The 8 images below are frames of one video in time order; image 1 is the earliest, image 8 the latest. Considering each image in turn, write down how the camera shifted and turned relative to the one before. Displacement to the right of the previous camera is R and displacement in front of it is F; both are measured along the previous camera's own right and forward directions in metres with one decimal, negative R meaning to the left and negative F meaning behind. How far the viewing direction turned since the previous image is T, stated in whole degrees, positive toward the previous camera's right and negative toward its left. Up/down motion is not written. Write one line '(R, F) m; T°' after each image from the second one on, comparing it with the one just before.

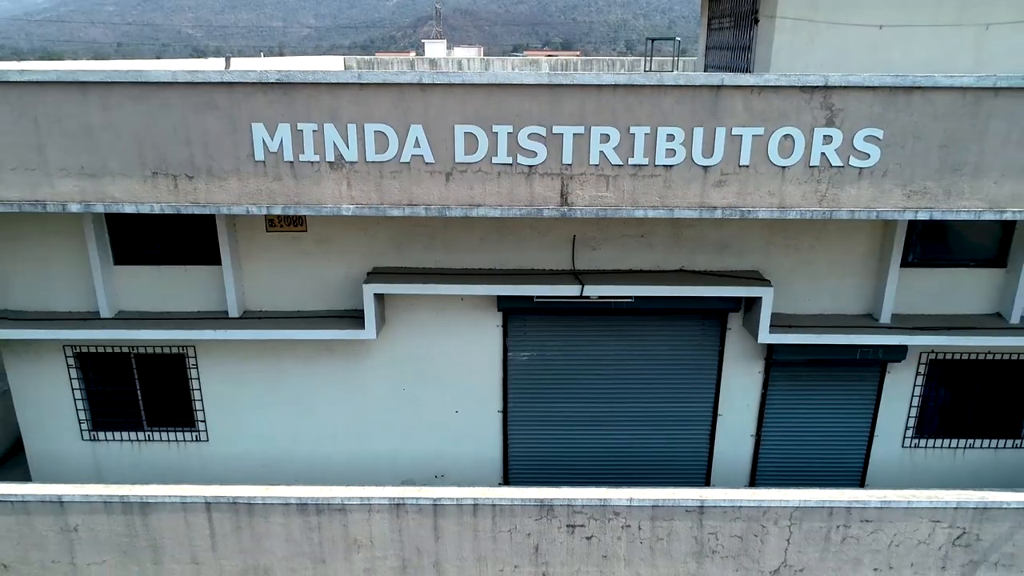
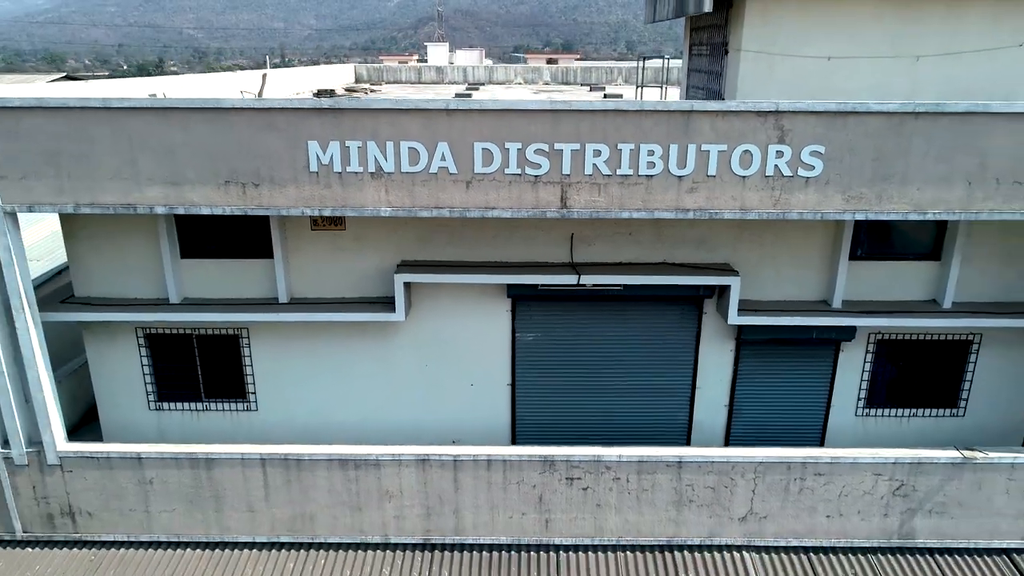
(-0.1, -1.1) m; 0°
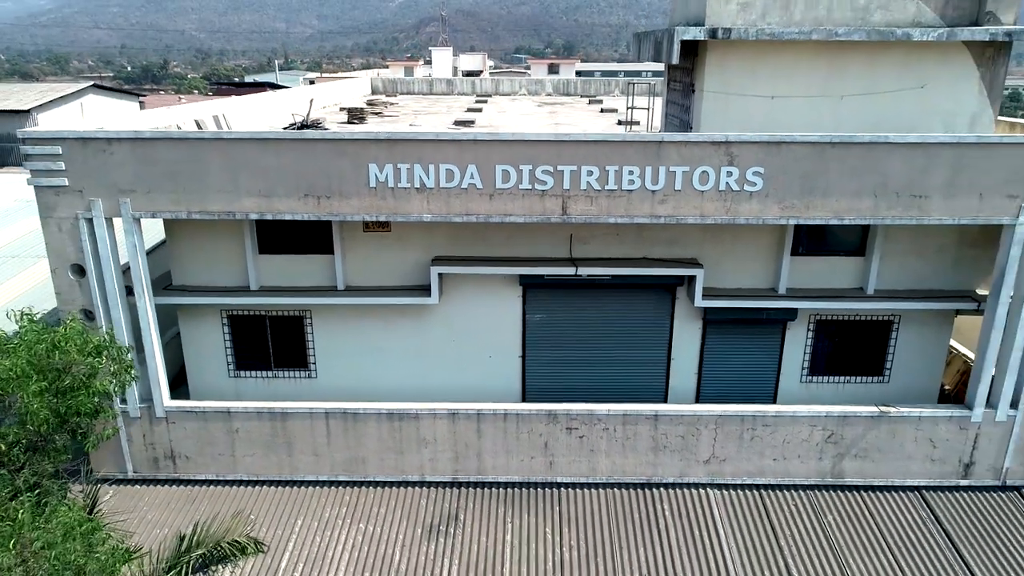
(-0.1, -1.9) m; 0°
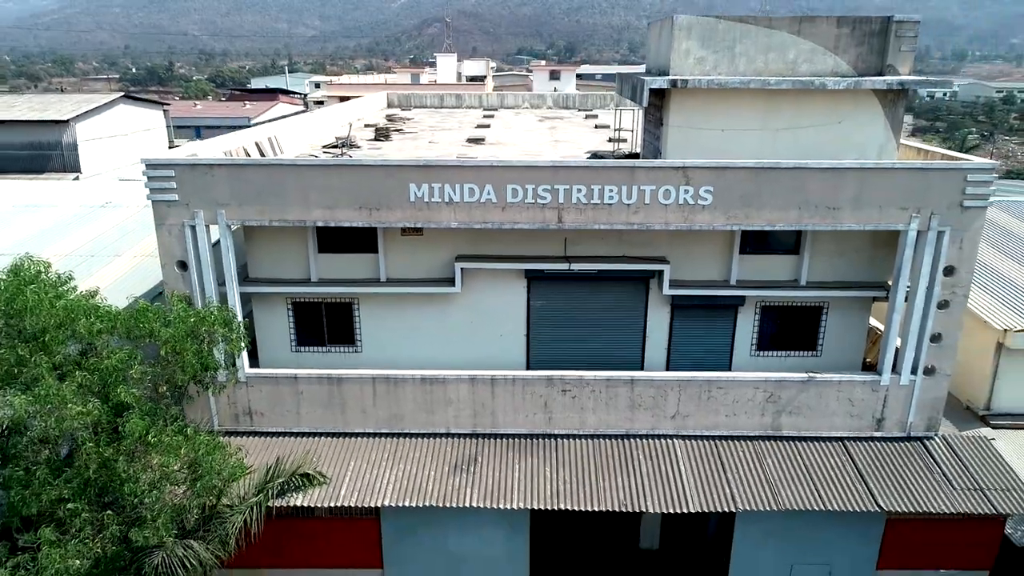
(-0.1, -2.5) m; 0°
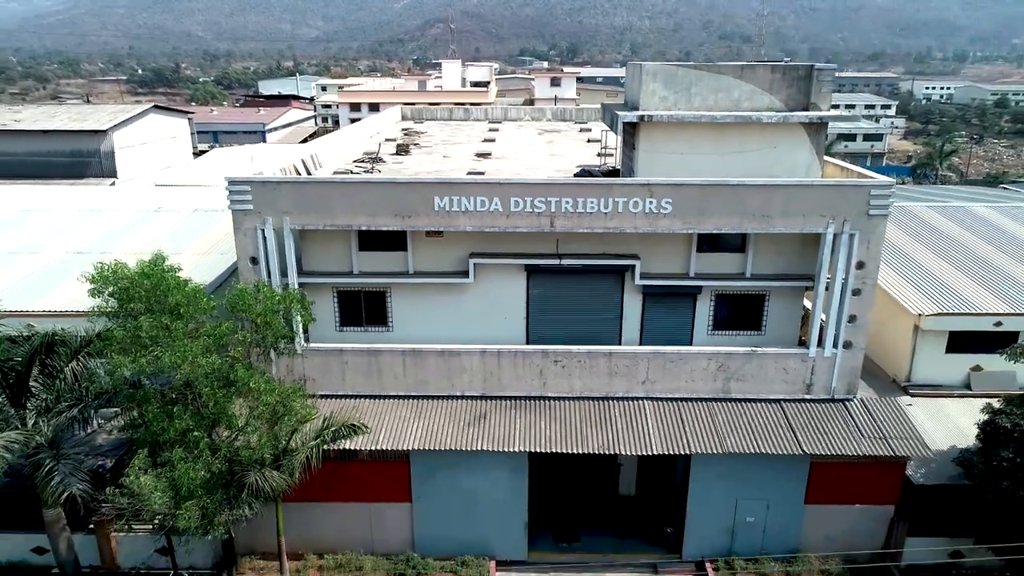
(0.0, -3.0) m; 0°
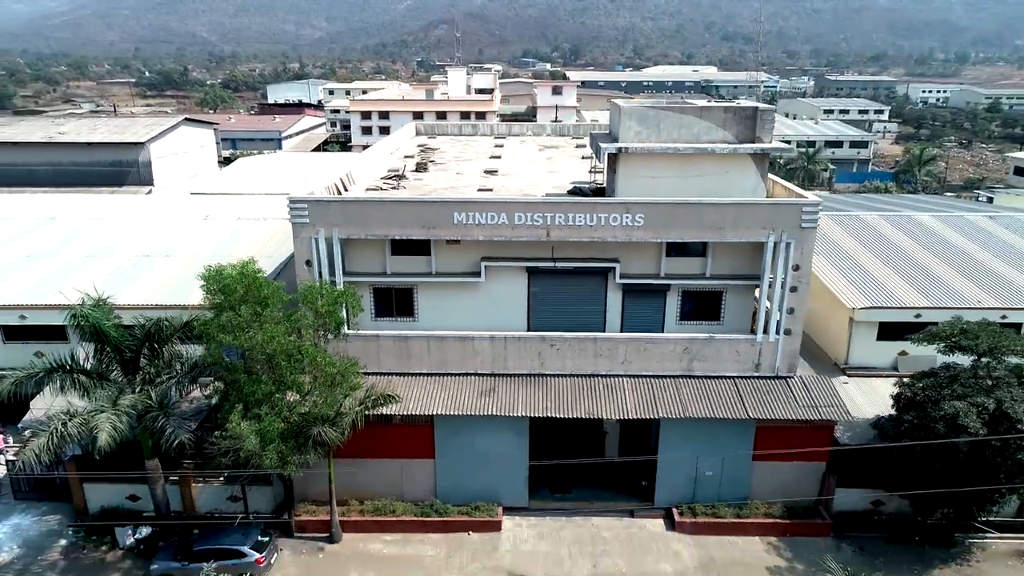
(0.0, -3.5) m; 0°
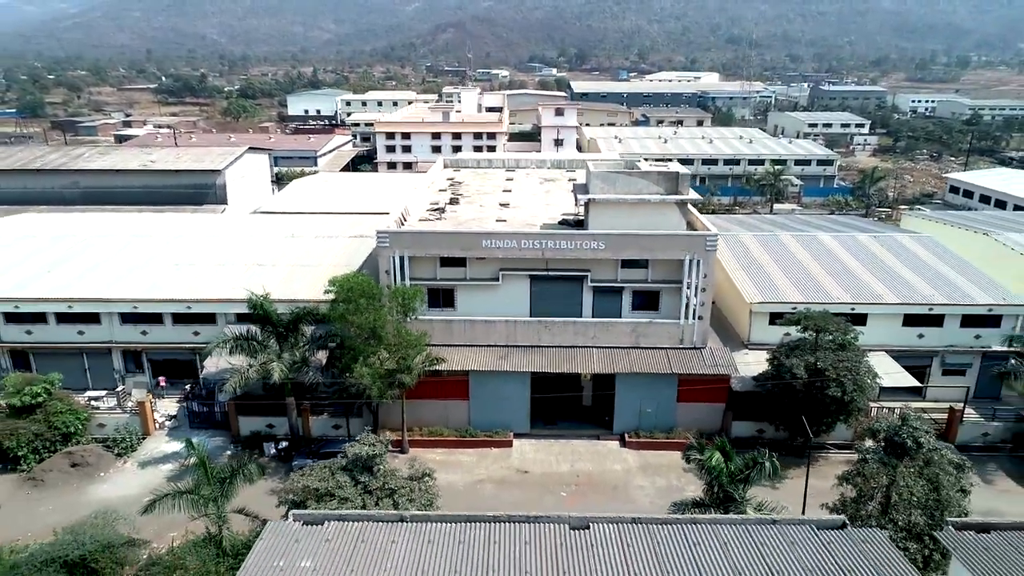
(-0.1, -9.5) m; -1°
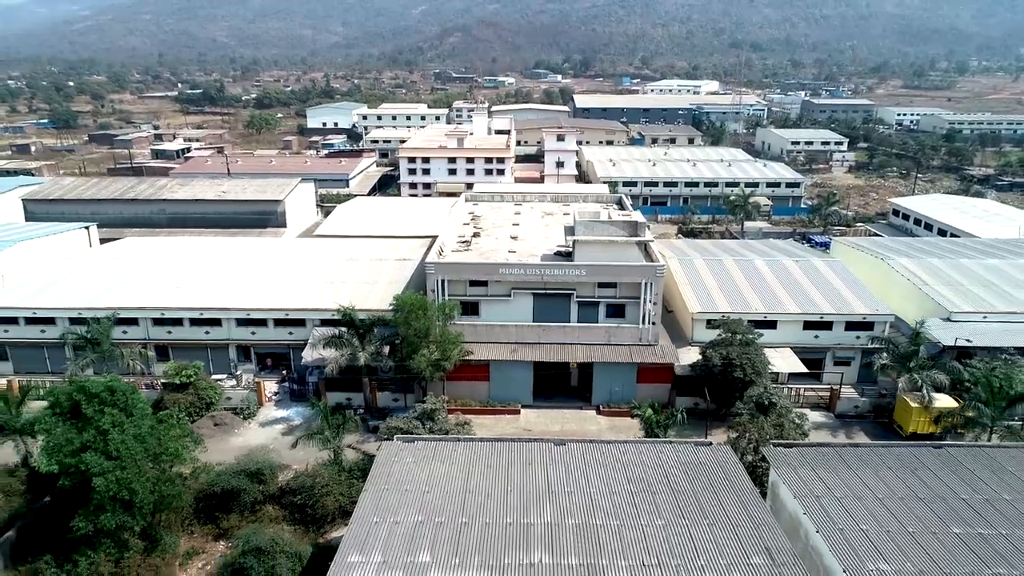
(-0.2, -11.4) m; 0°
